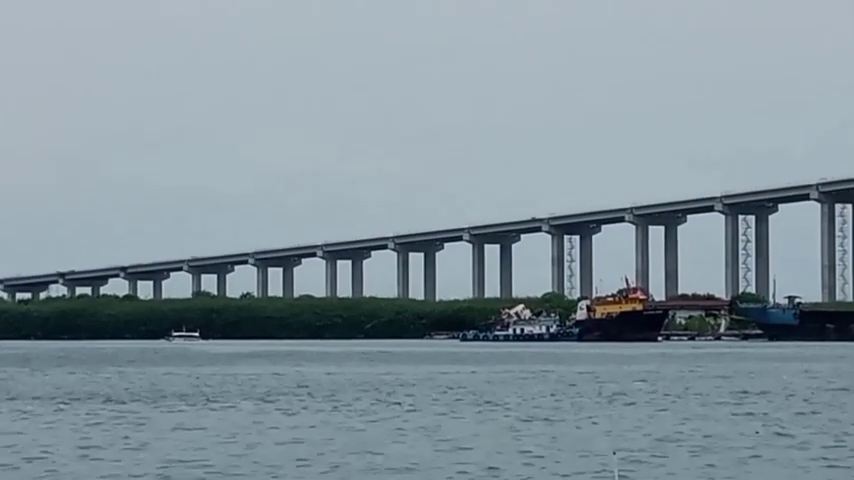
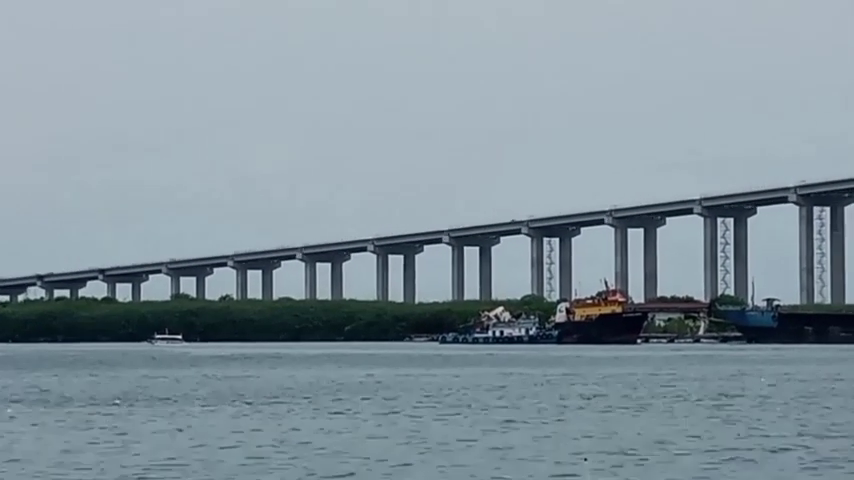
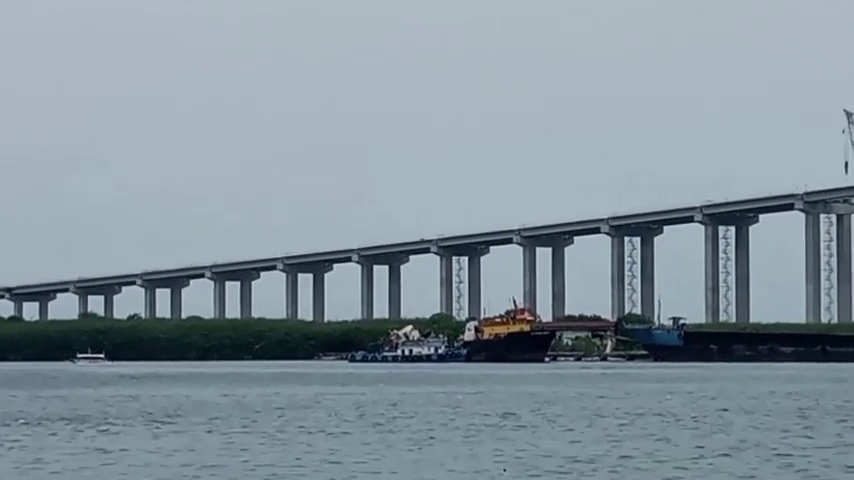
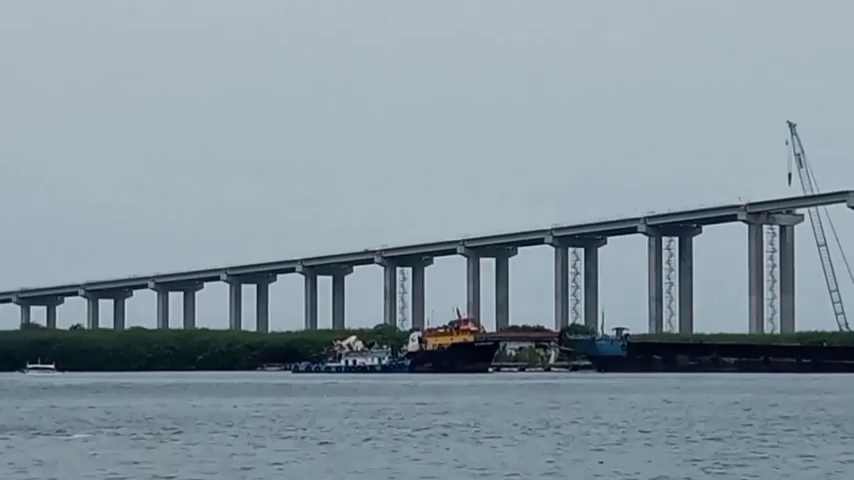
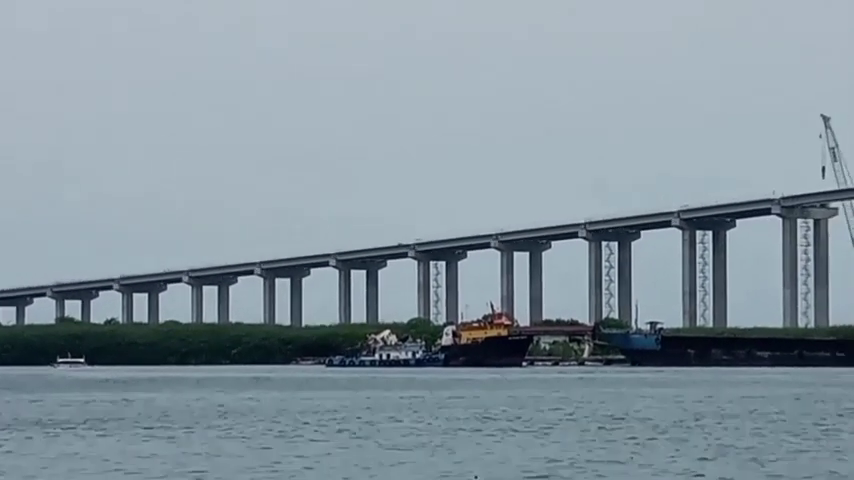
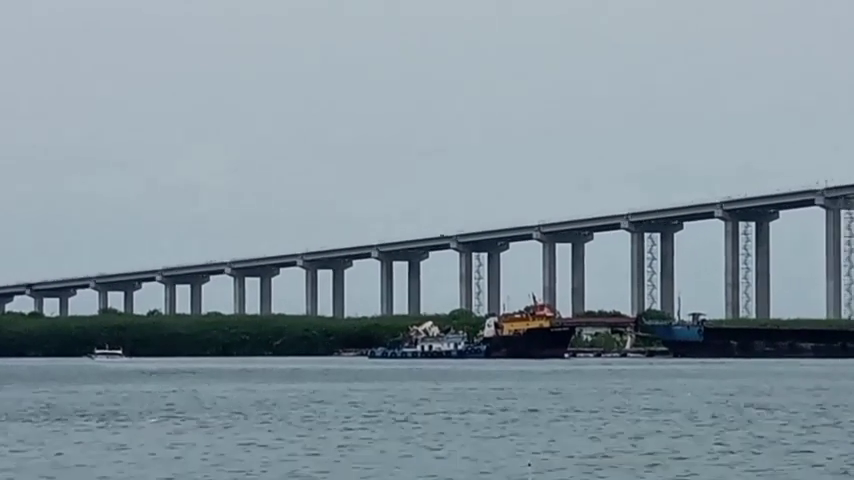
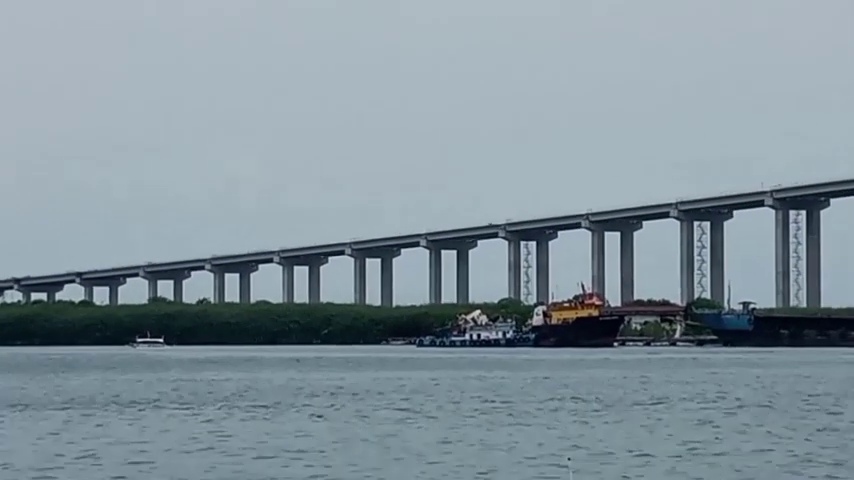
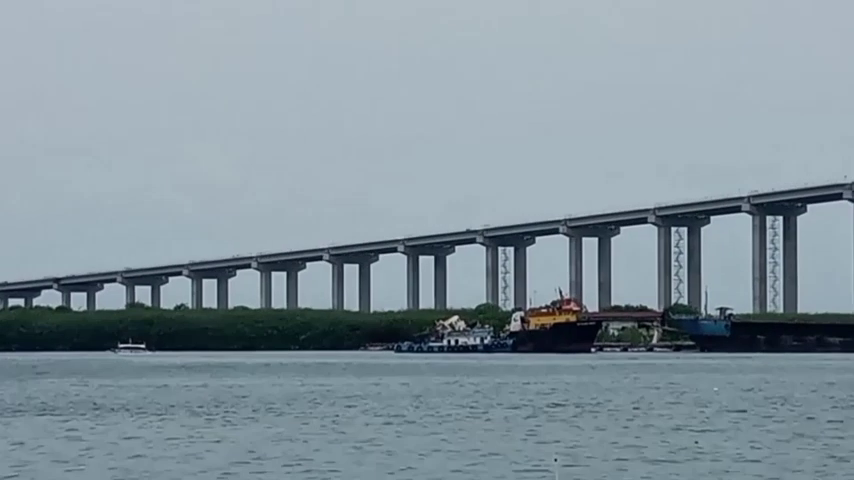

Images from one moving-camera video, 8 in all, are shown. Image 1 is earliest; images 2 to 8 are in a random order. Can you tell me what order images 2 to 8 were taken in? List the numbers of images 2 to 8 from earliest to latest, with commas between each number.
2, 7, 8, 6, 3, 5, 4
